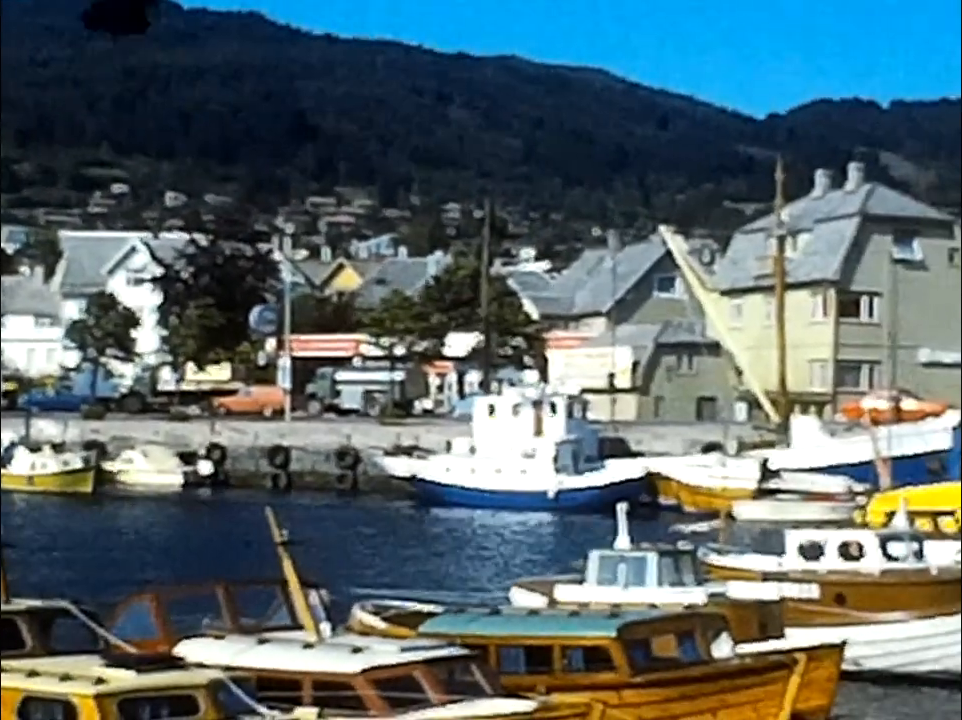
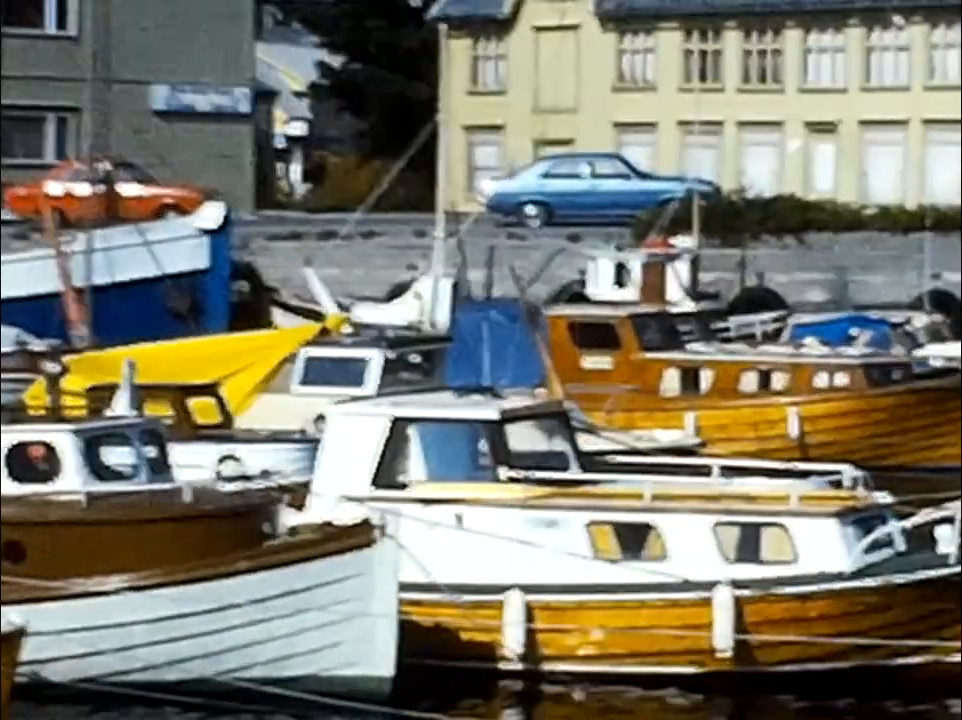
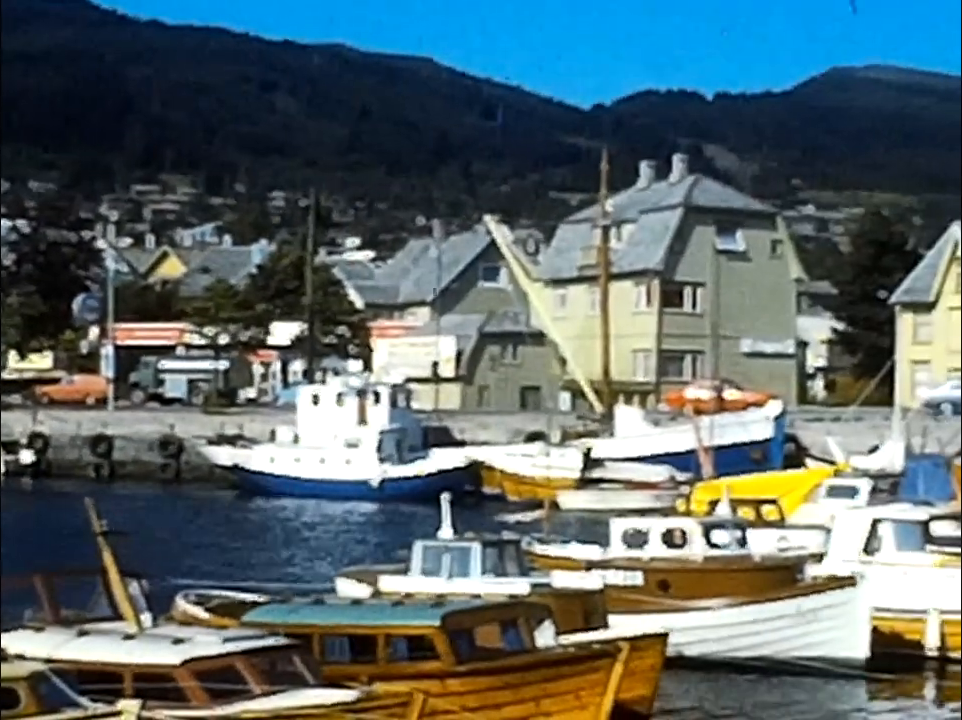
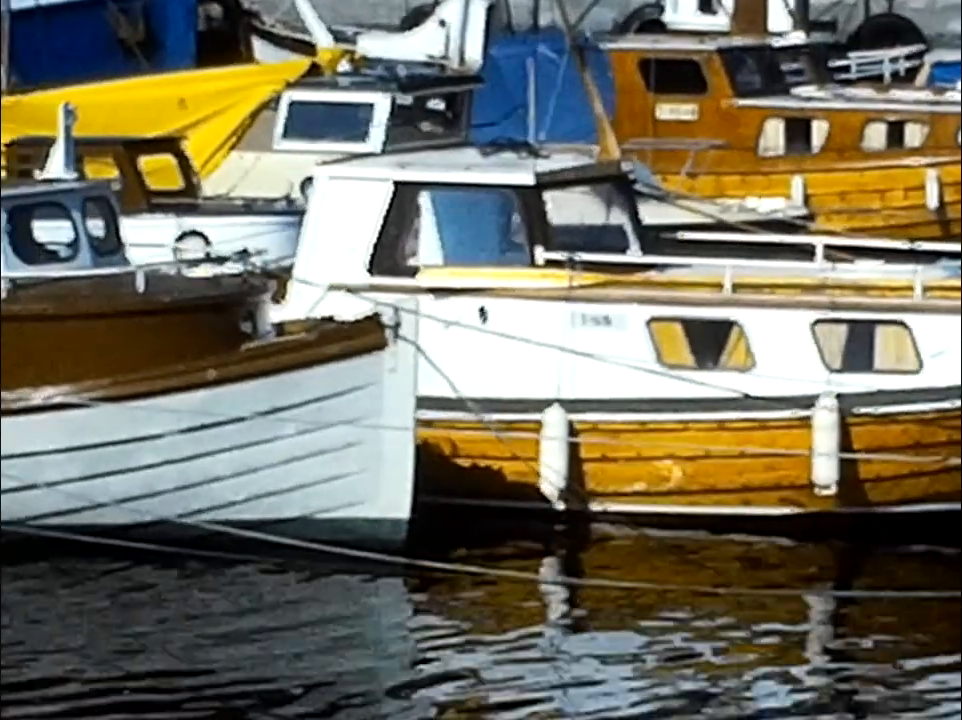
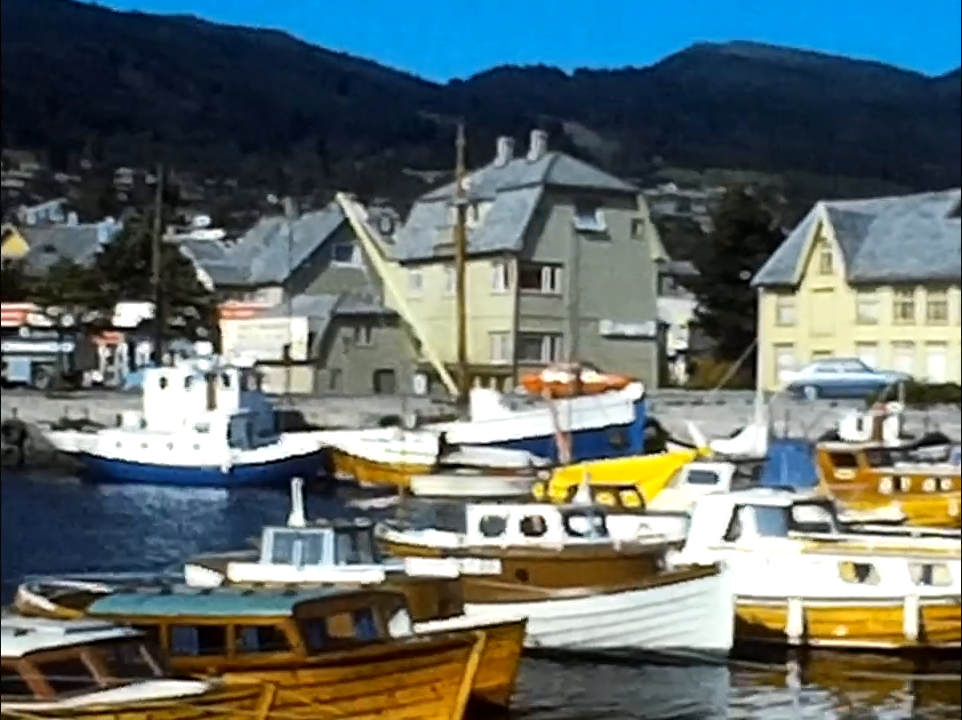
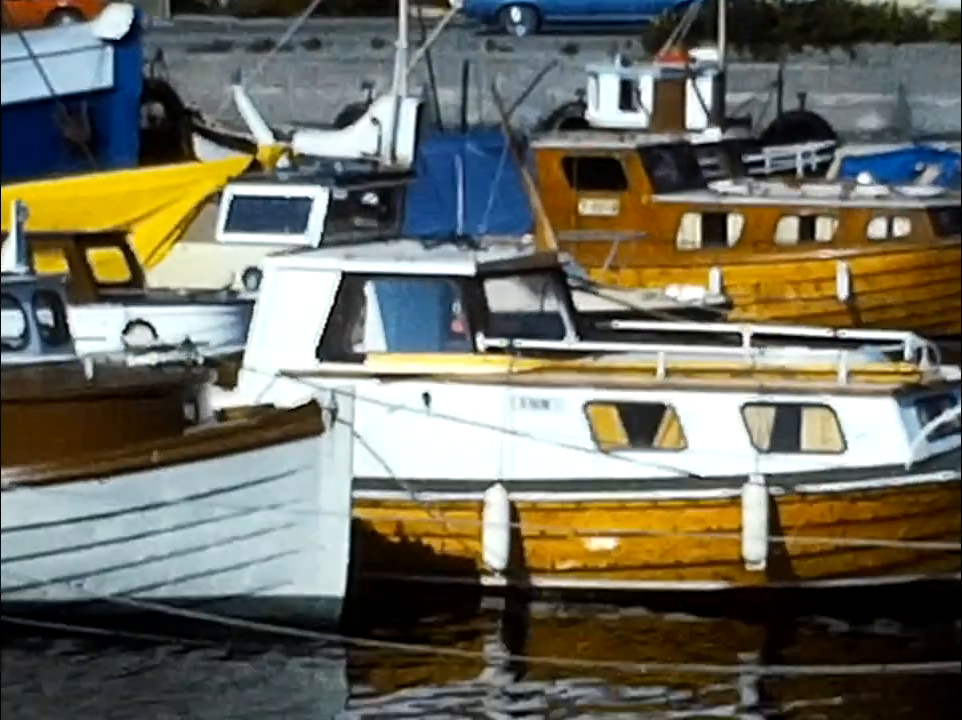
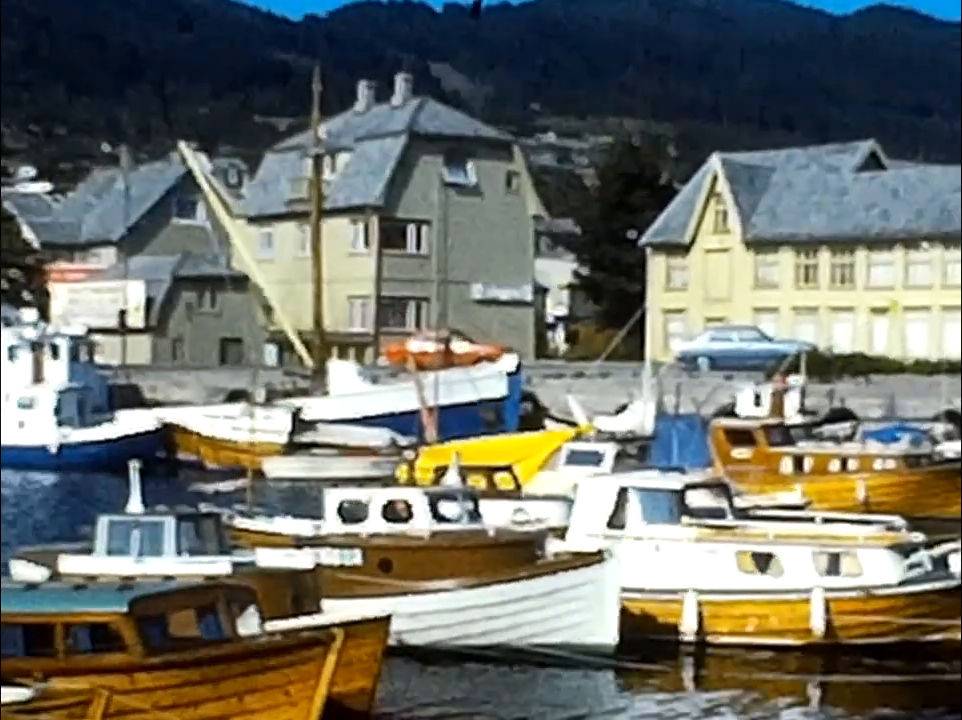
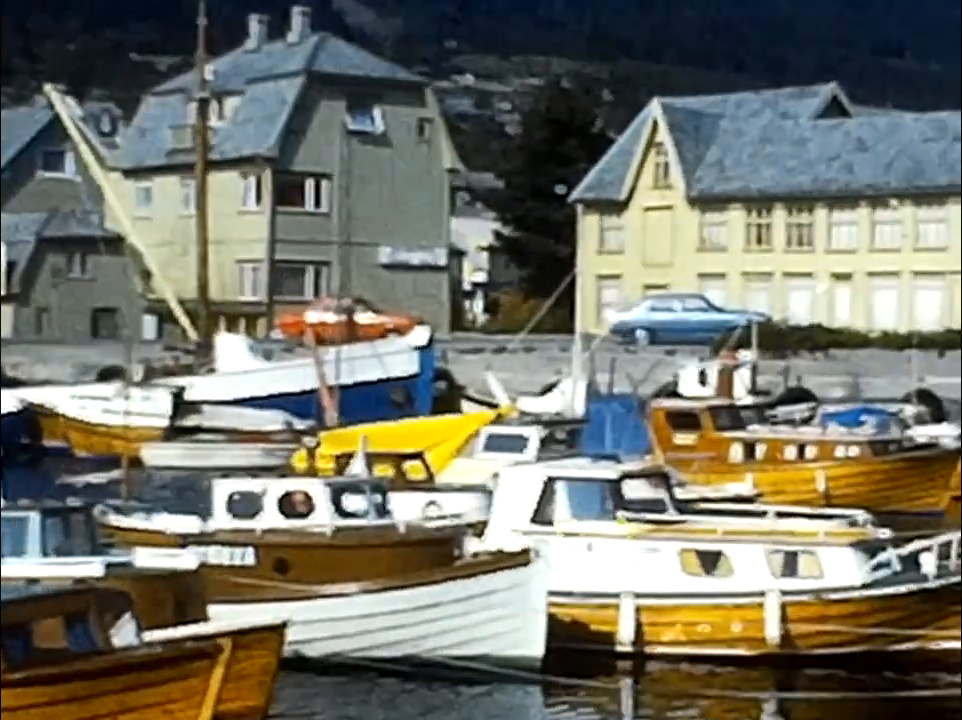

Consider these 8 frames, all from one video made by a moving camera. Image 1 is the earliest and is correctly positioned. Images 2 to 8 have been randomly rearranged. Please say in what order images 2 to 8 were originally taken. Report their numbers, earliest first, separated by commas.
3, 5, 7, 8, 2, 6, 4
